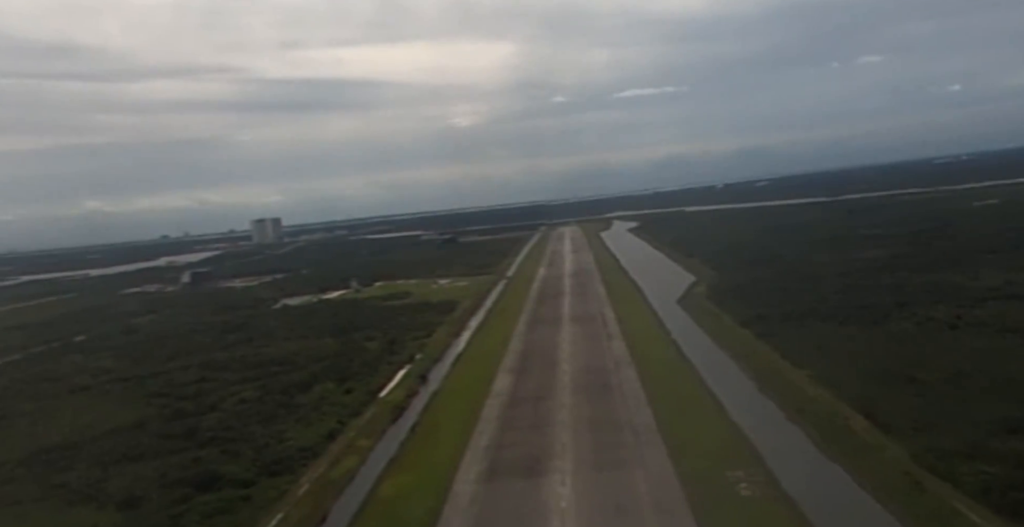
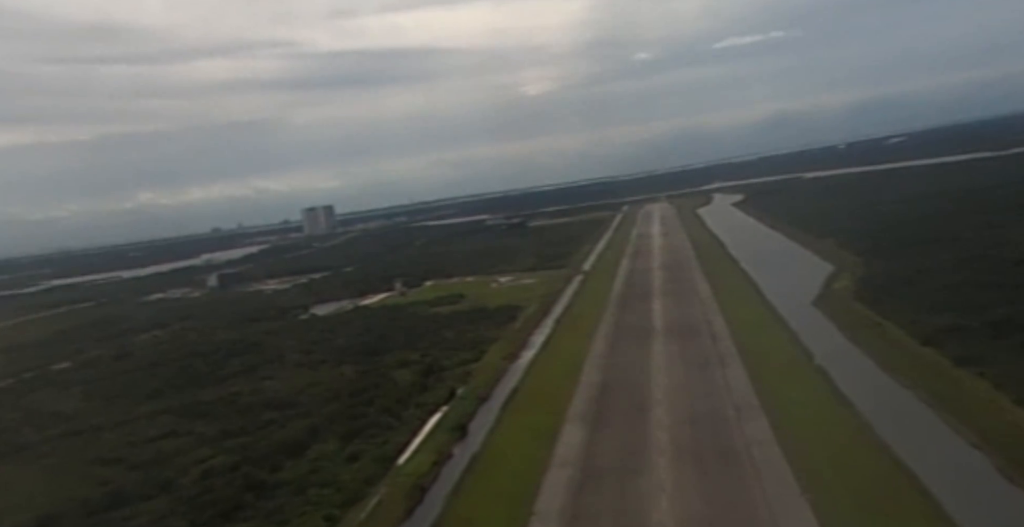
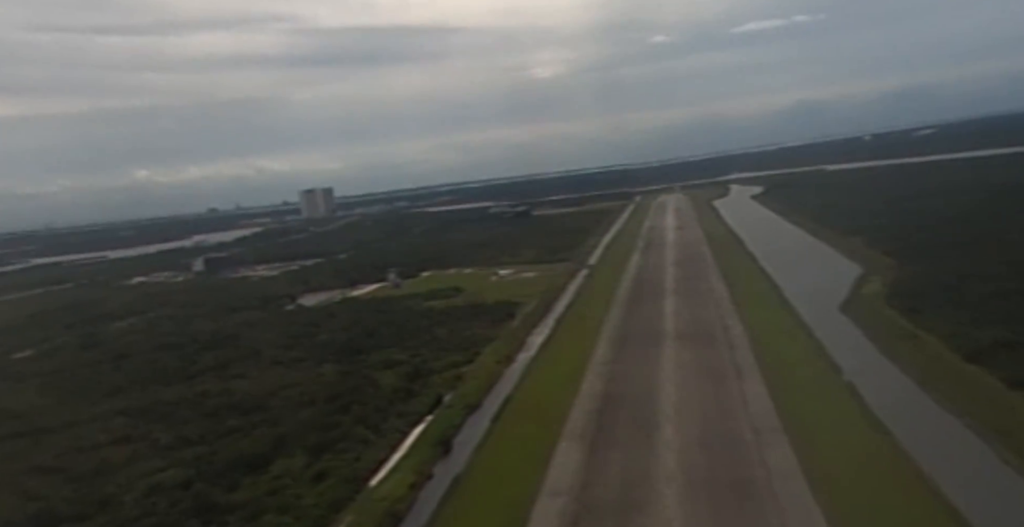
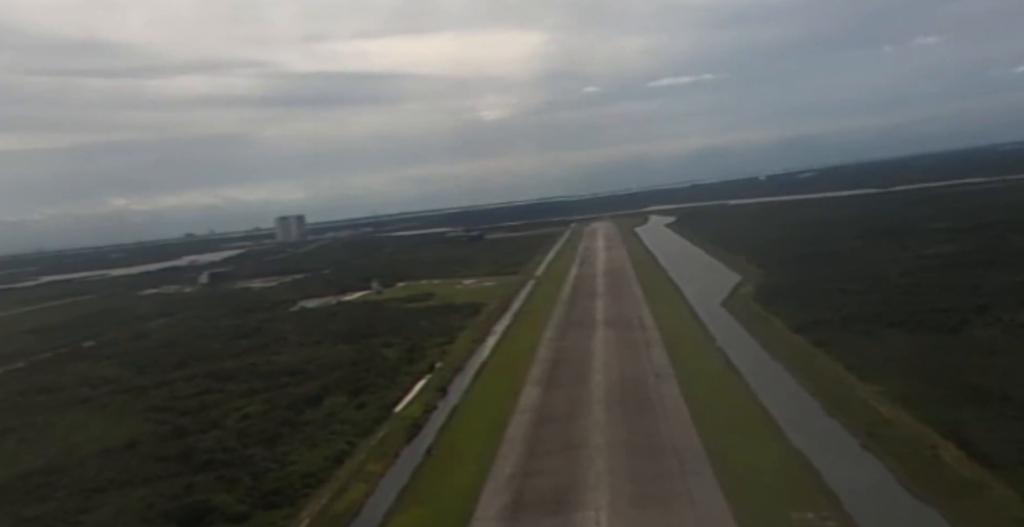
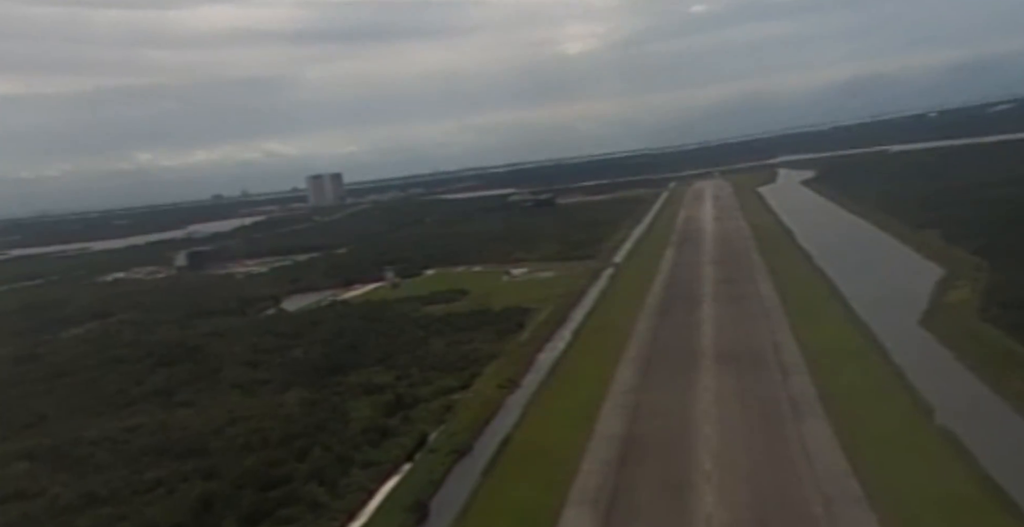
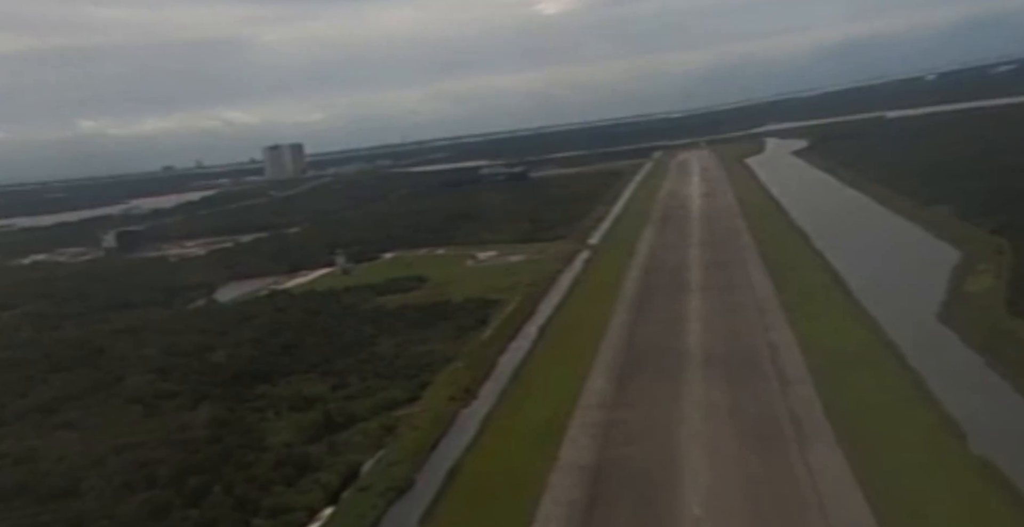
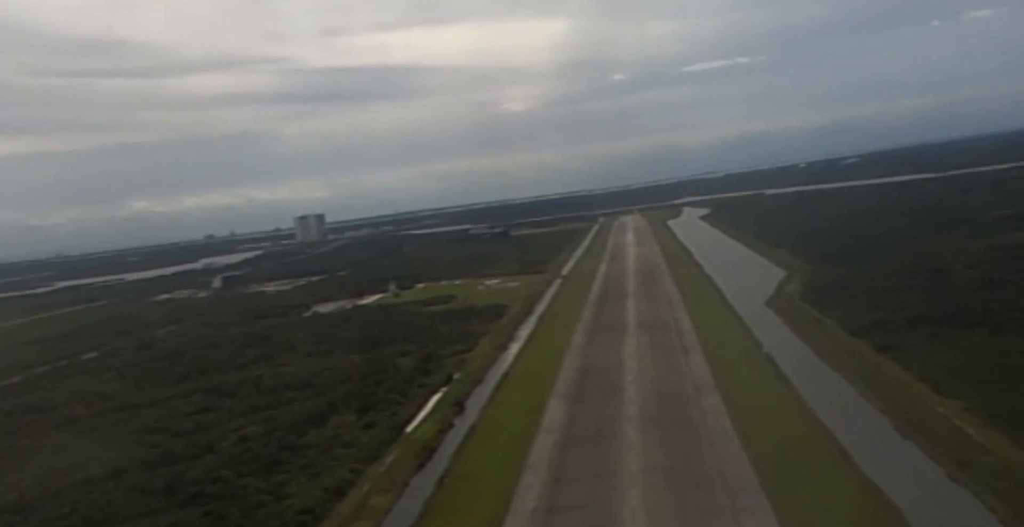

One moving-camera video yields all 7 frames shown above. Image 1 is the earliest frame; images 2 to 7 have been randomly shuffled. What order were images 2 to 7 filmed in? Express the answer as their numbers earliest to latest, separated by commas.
4, 7, 2, 3, 5, 6
